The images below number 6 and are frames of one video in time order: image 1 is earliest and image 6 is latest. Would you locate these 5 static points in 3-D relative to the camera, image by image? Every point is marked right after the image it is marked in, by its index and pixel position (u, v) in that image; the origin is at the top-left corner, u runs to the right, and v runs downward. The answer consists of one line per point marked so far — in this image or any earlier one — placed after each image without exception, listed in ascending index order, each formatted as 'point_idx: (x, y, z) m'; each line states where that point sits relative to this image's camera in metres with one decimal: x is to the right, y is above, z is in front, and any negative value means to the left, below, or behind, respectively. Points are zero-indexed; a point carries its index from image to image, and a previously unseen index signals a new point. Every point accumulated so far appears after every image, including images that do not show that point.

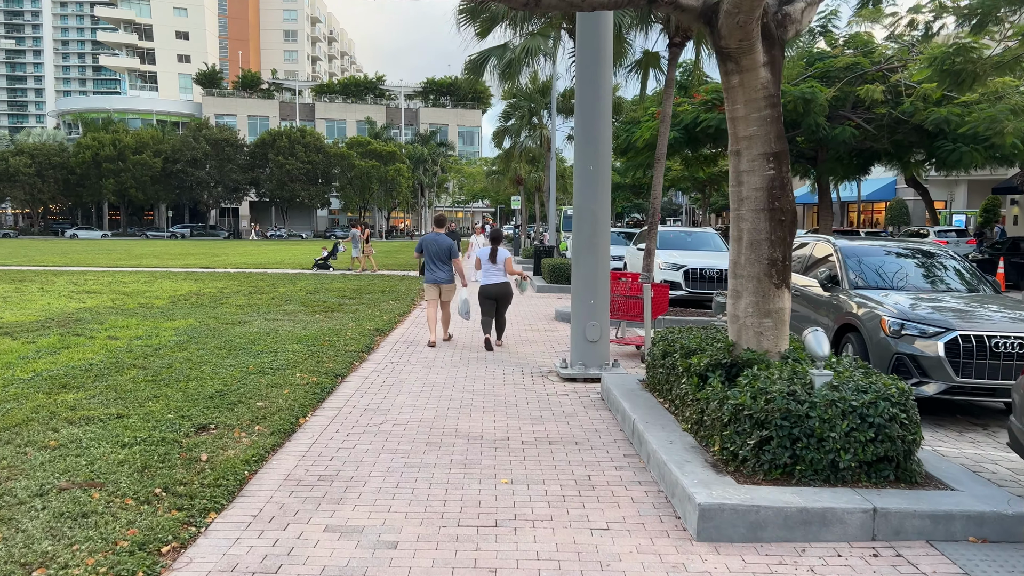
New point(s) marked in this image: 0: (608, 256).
0: (+0.9, +0.3, +7.7) m
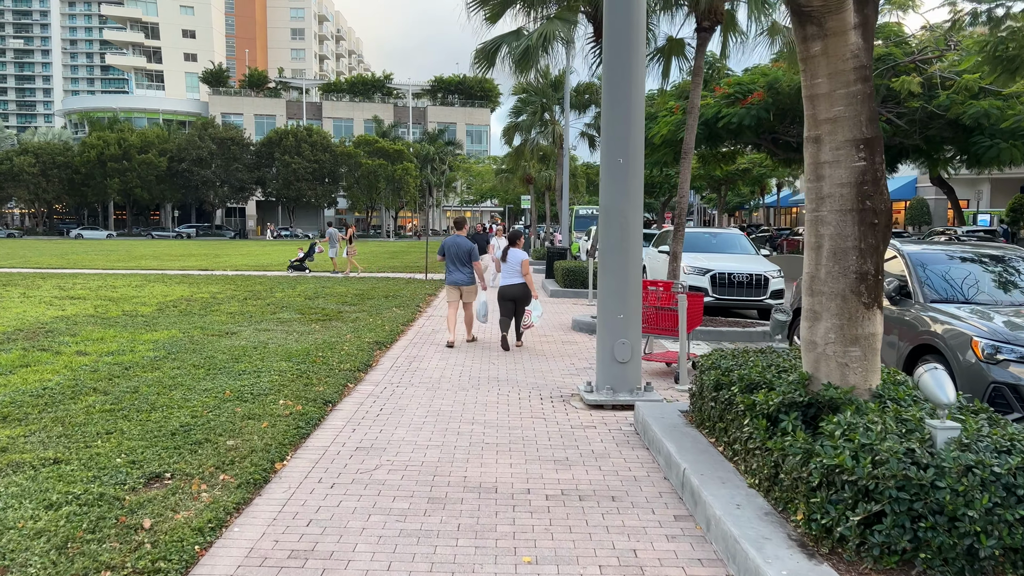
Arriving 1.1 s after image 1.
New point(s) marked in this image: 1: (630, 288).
0: (+1.0, +0.2, +6.6) m
1: (+0.9, 0.0, +6.6) m
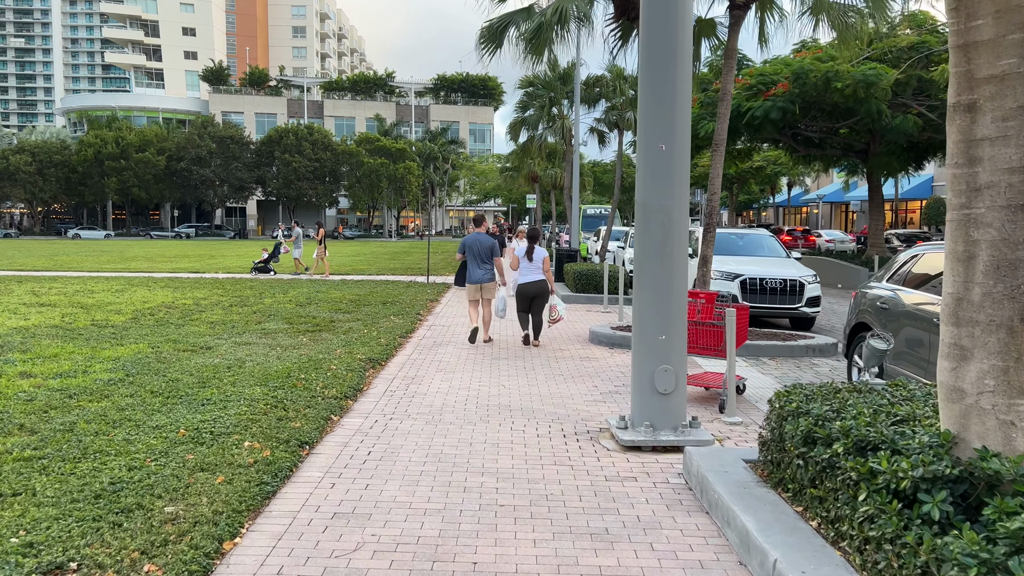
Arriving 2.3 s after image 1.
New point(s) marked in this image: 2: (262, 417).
0: (+1.2, +0.1, +5.5) m
1: (+1.1, -0.1, +5.4) m
2: (-1.8, -0.9, +5.8) m
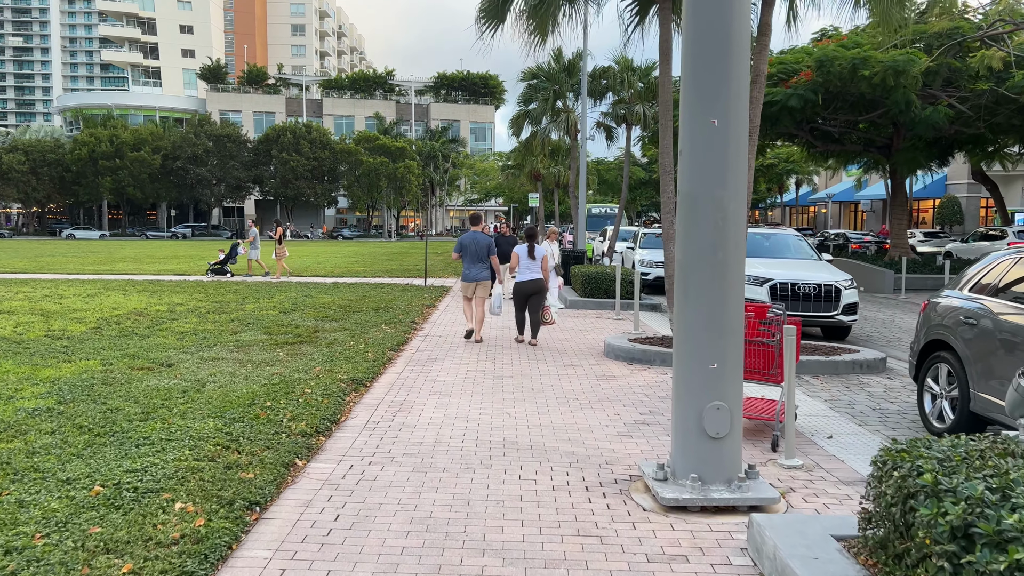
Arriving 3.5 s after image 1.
0: (+1.2, 0.0, +4.3) m
1: (+1.1, -0.2, +4.2) m
2: (-1.7, -1.0, +4.6) m
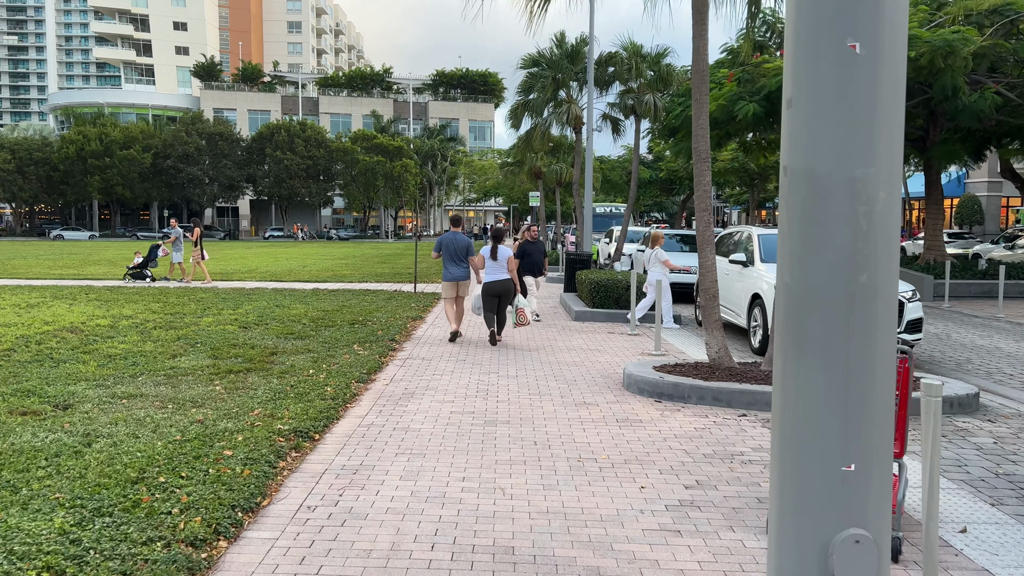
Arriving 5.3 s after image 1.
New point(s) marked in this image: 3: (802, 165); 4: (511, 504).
0: (+1.2, -0.1, +2.5) m
1: (+1.1, -0.3, +2.5) m
2: (-1.7, -1.1, +2.8) m
3: (+0.9, +0.4, +2.6) m
4: (0.0, -1.1, +4.2) m
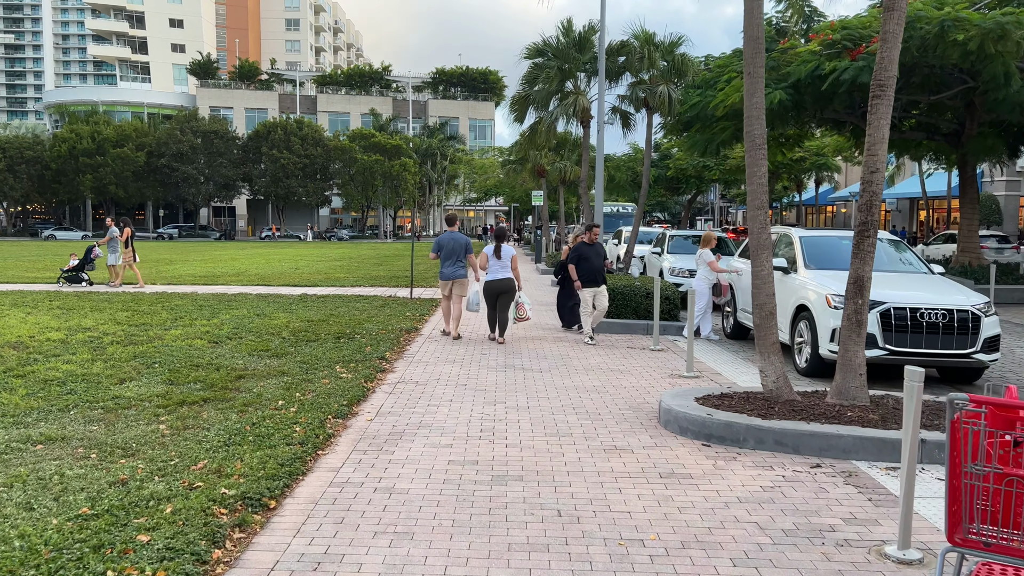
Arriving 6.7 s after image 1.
0: (+1.3, -0.2, +1.2) m
1: (+1.2, -0.4, +1.2) m
2: (-1.7, -1.2, +1.5) m
3: (+1.0, +0.3, +1.2) m
4: (+0.1, -1.2, +2.9) m
